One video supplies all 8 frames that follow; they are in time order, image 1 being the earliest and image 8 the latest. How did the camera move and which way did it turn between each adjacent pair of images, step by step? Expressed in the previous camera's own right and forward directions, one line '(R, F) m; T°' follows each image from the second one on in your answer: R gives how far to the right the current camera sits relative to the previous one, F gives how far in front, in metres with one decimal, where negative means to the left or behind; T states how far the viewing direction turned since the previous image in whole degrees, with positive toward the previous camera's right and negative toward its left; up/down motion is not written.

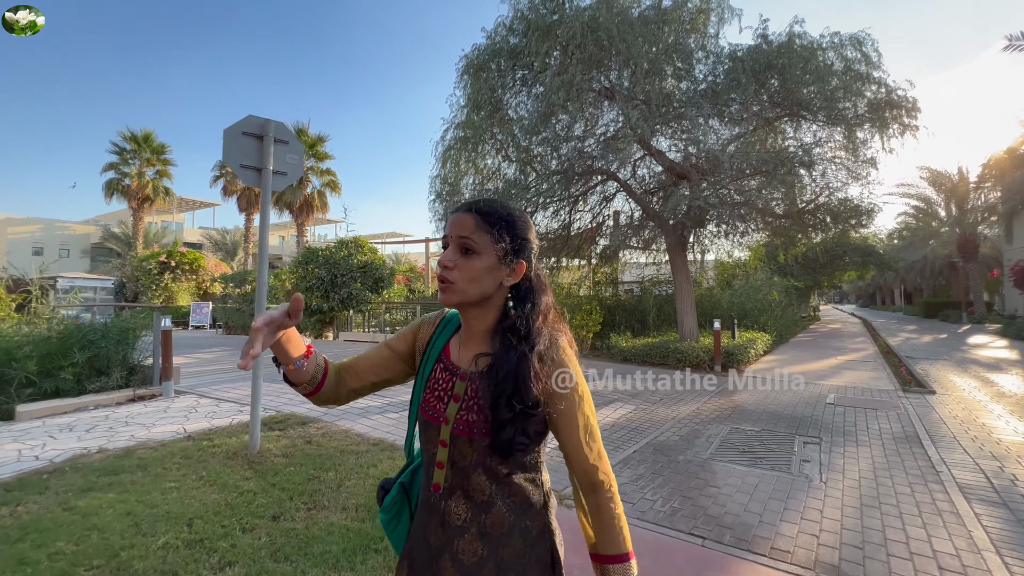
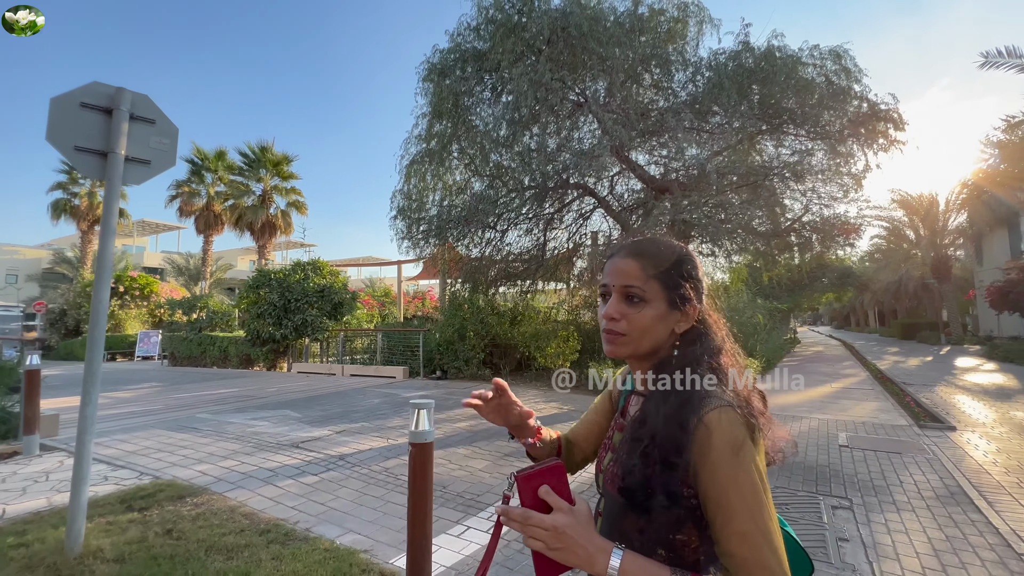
(+0.3, +0.9) m; +2°
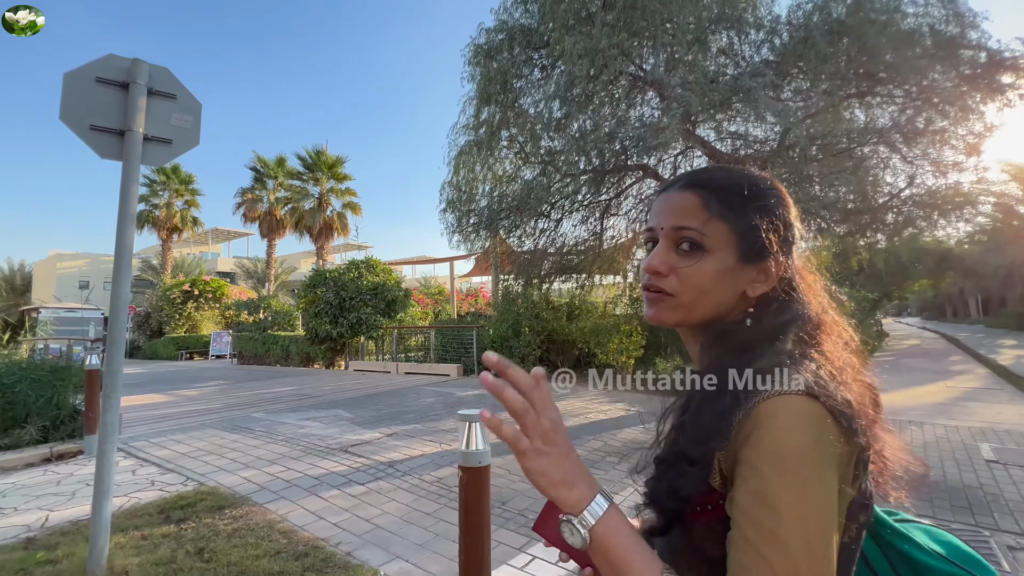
(-0.1, +0.5) m; -7°
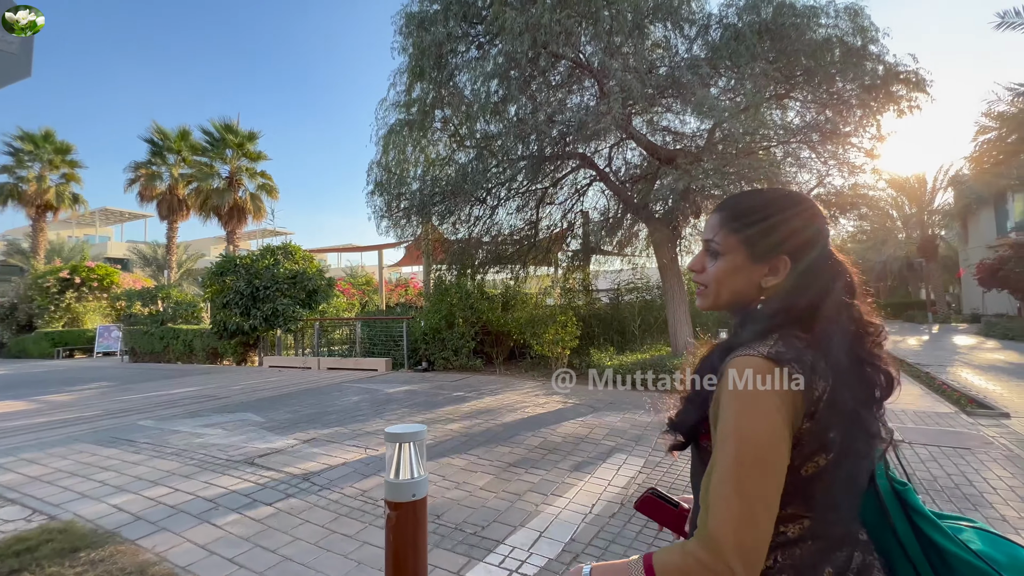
(0.0, +0.3) m; +9°
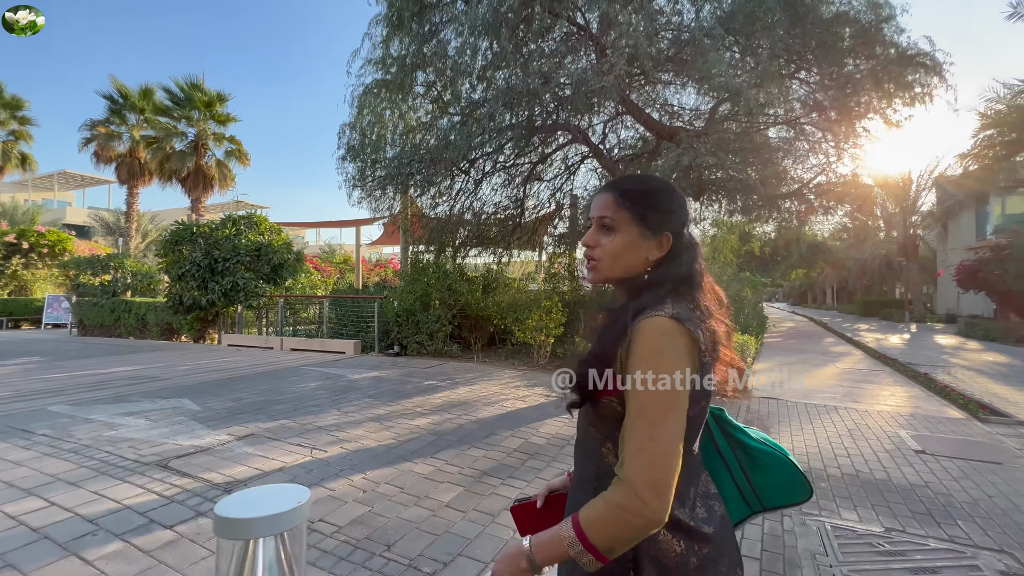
(0.0, +0.6) m; +2°
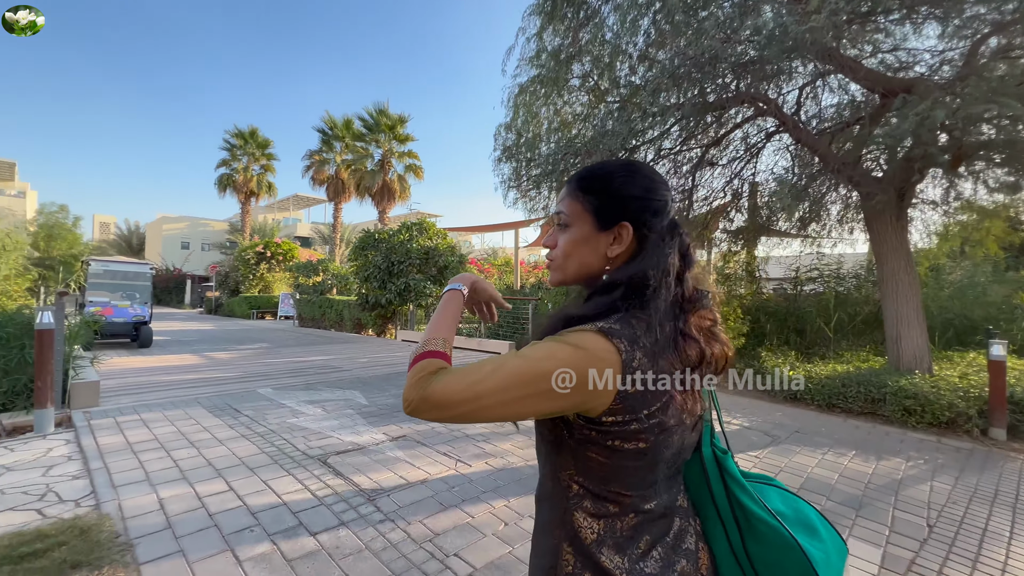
(-0.1, +0.5) m; -20°
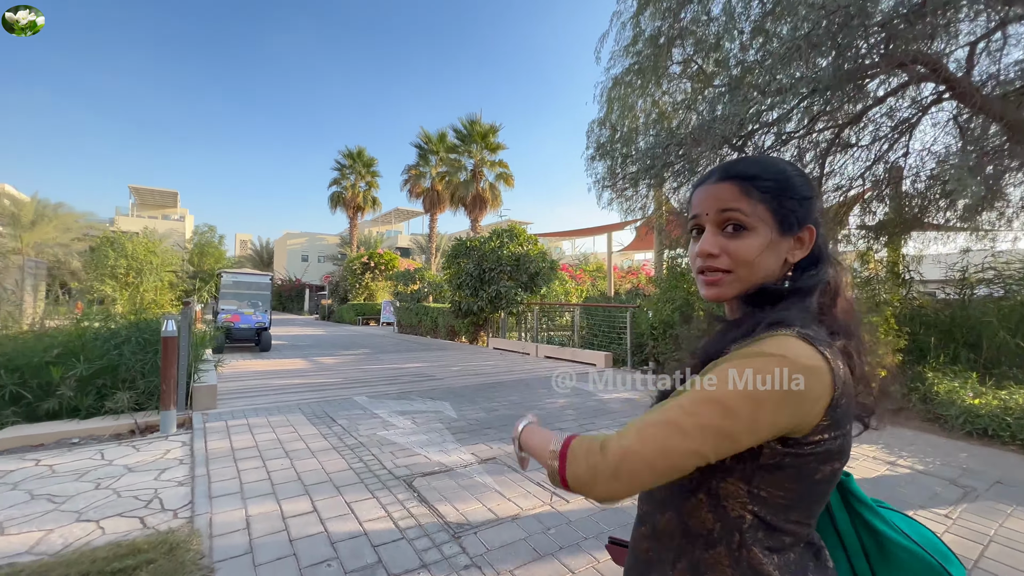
(-0.1, +0.4) m; -11°
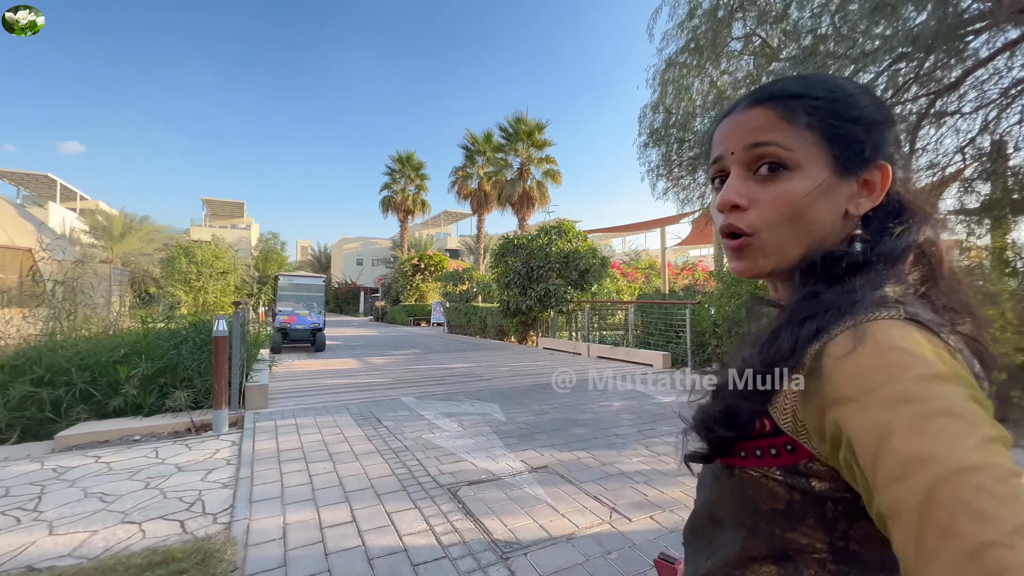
(0.0, +0.3) m; -6°
